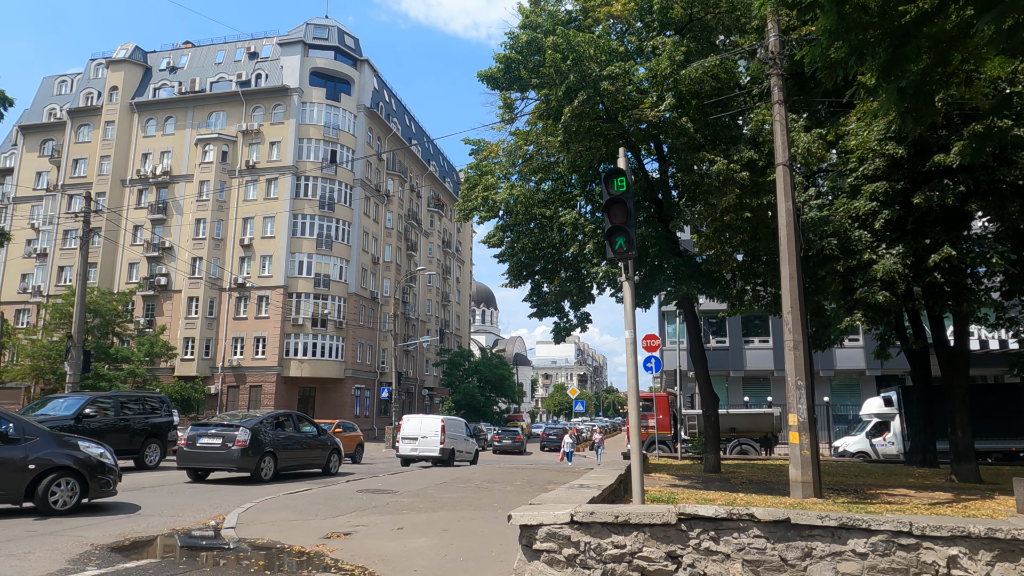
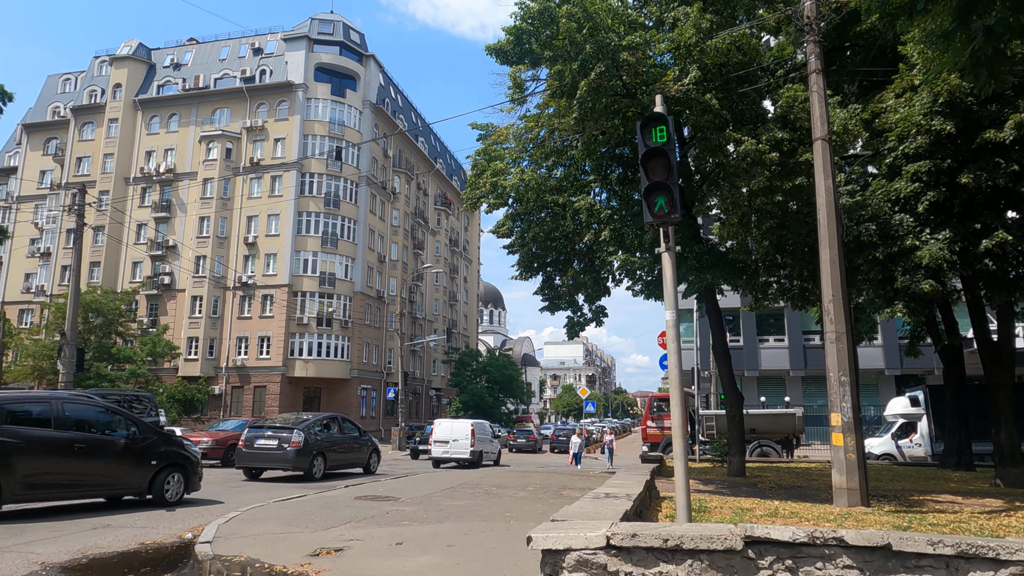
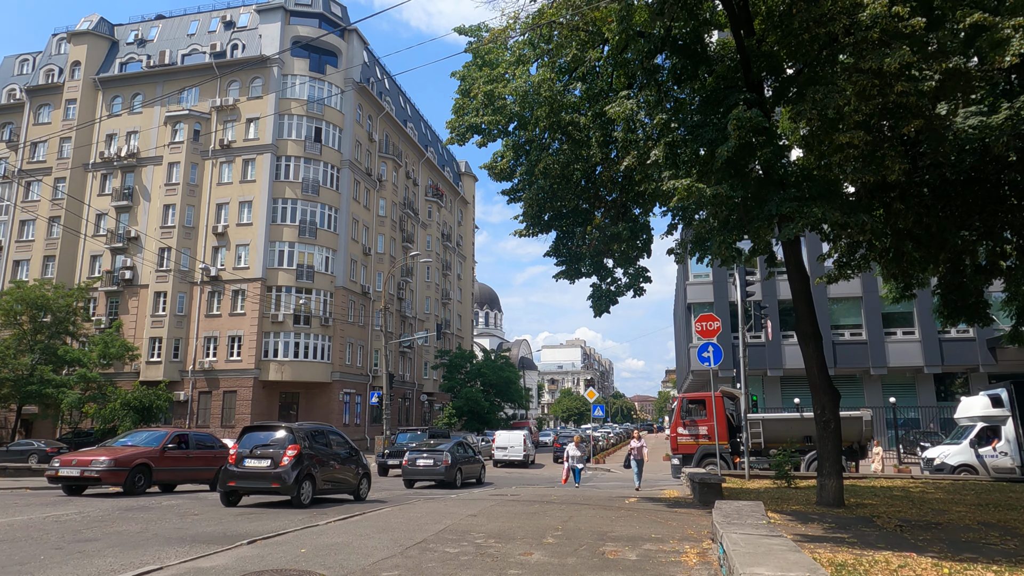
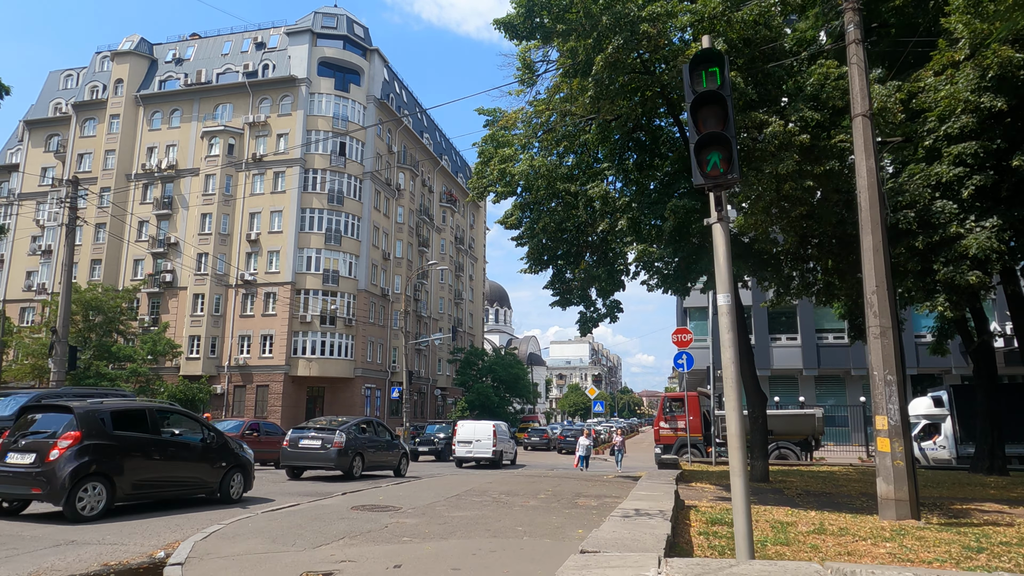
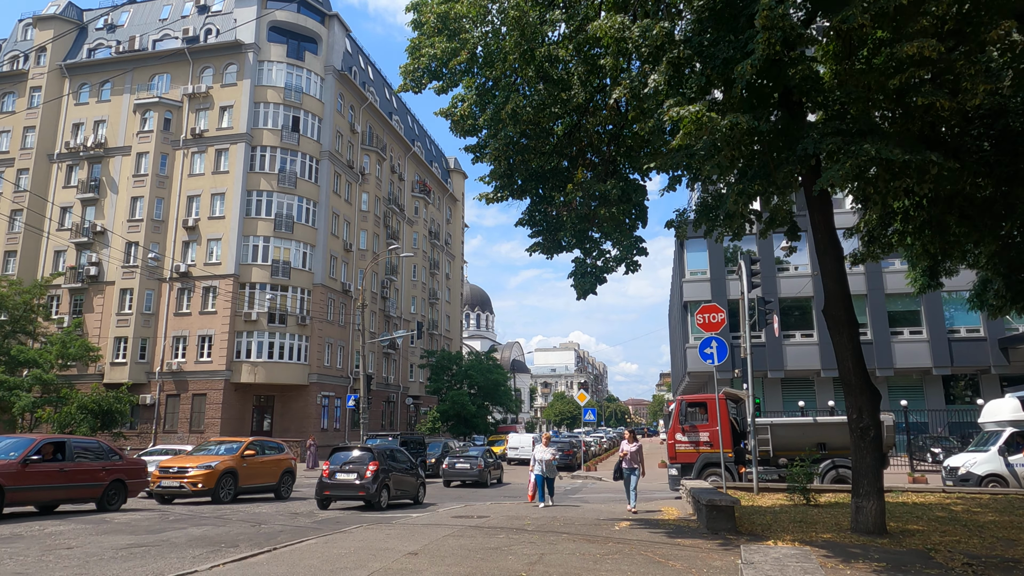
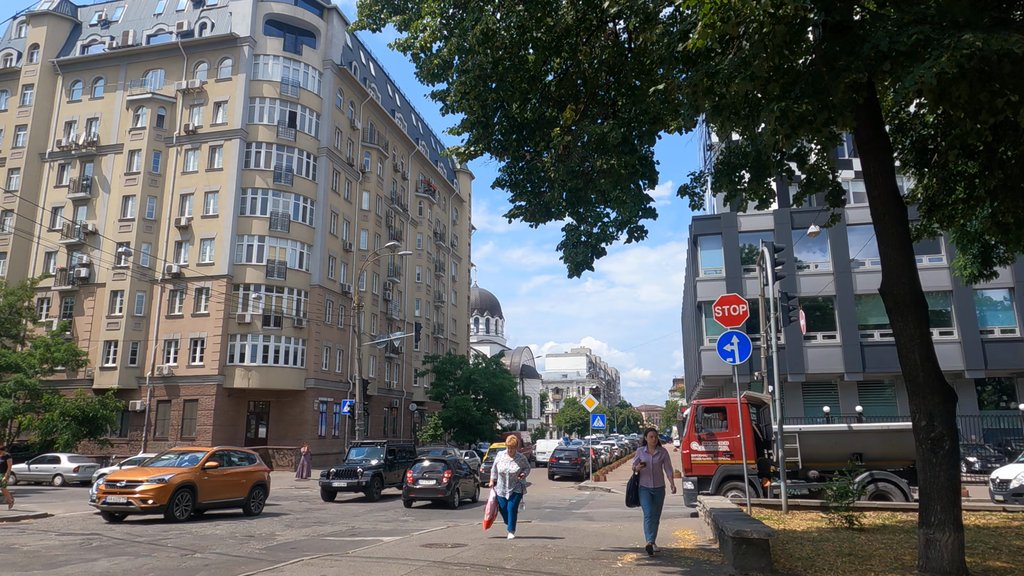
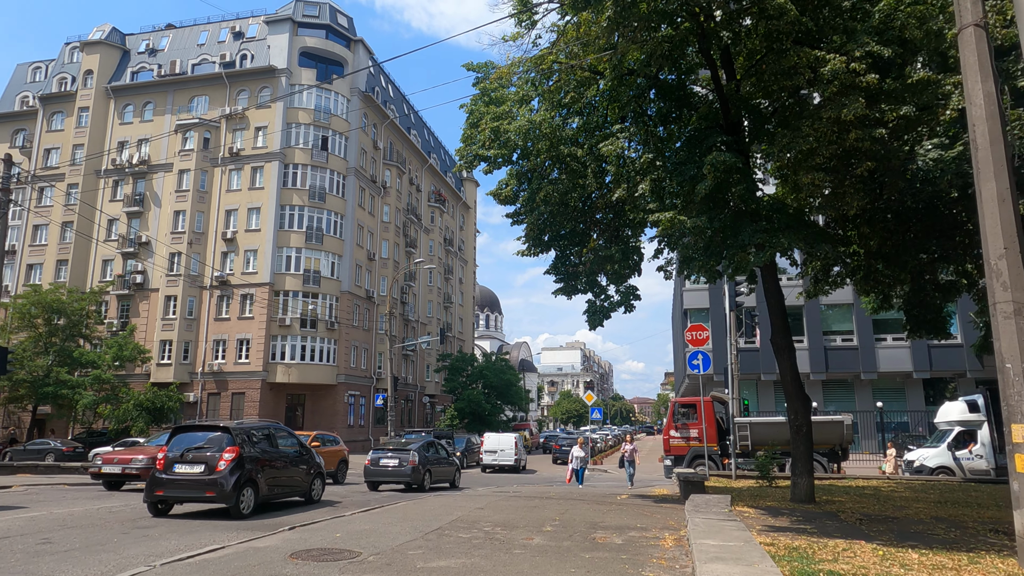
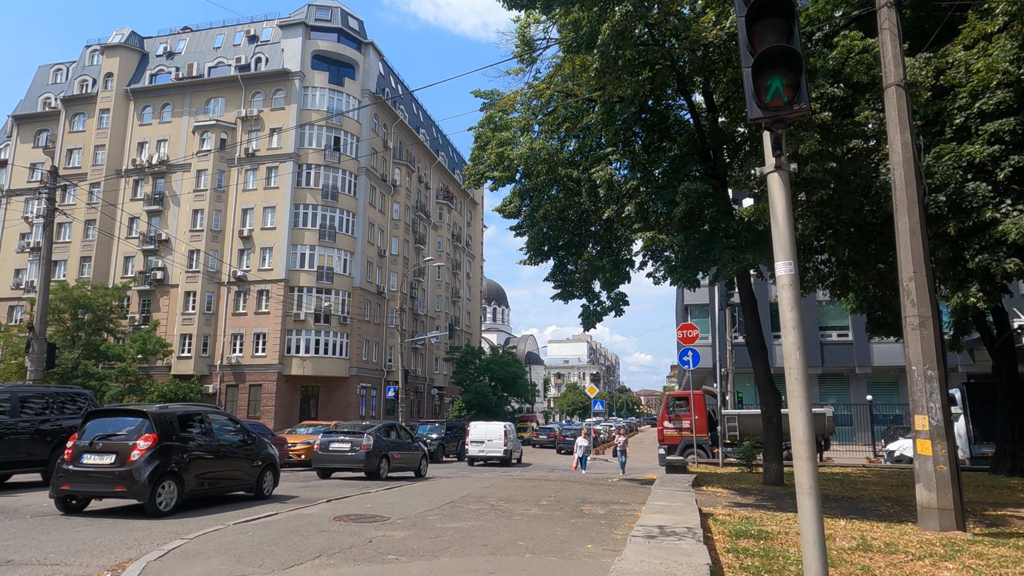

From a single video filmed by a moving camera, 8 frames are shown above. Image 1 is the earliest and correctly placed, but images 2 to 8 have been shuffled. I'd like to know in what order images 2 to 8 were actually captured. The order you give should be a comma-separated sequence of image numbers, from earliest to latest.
2, 4, 8, 7, 3, 5, 6
